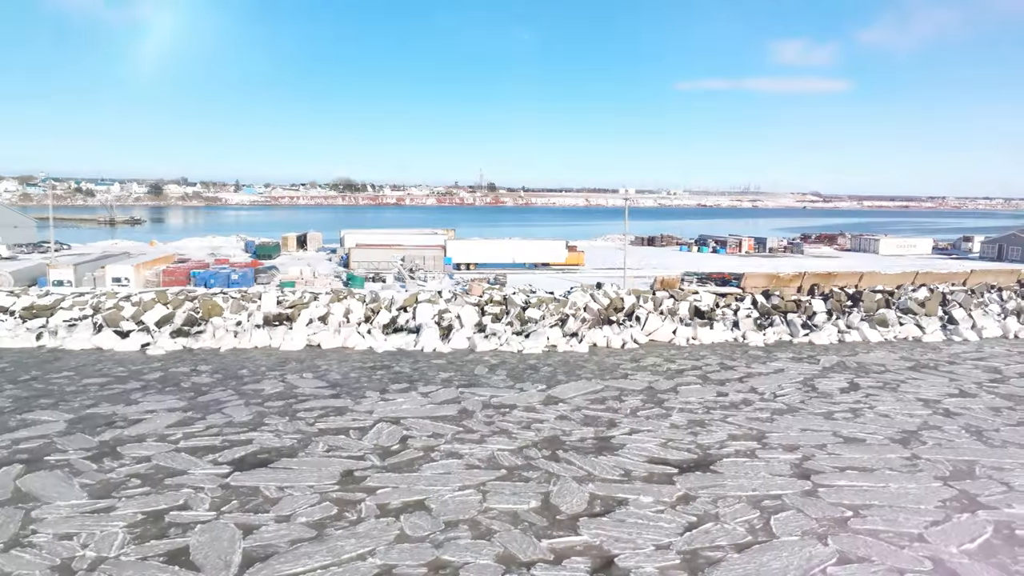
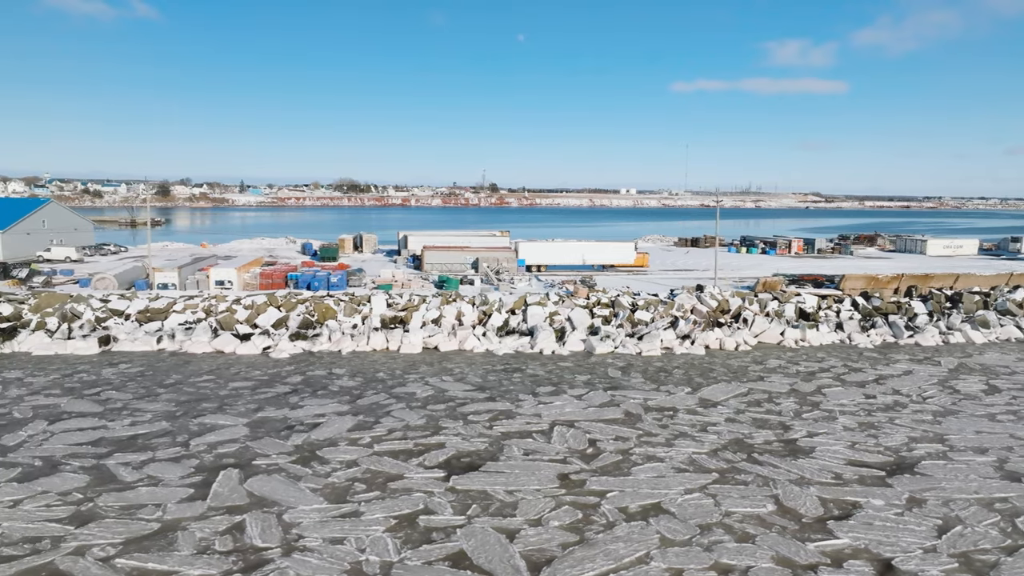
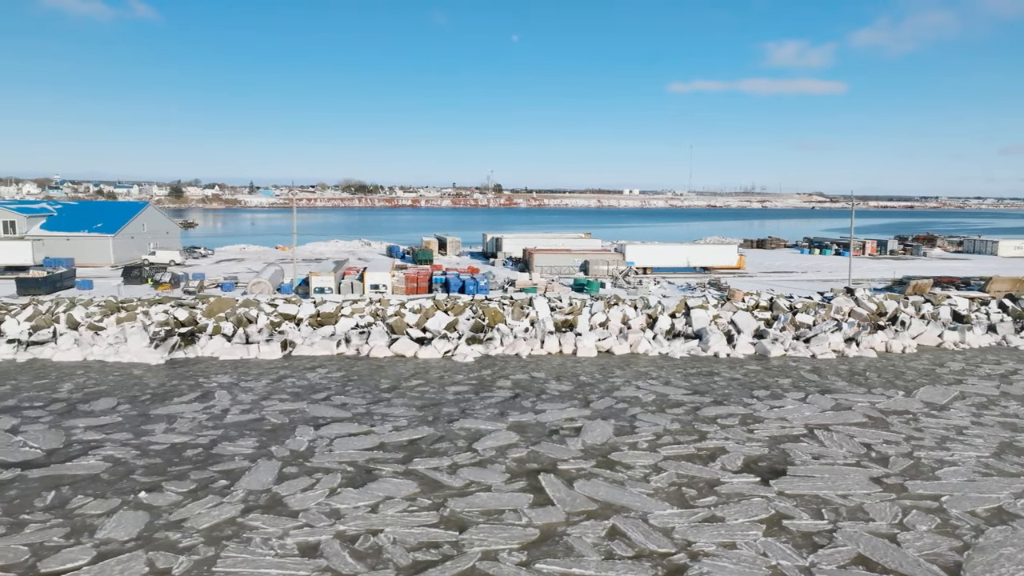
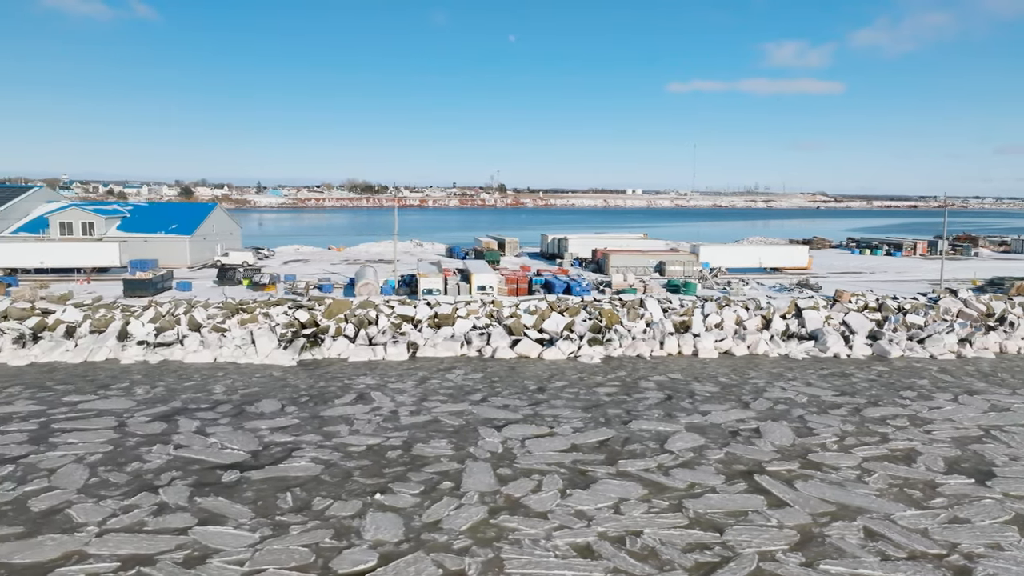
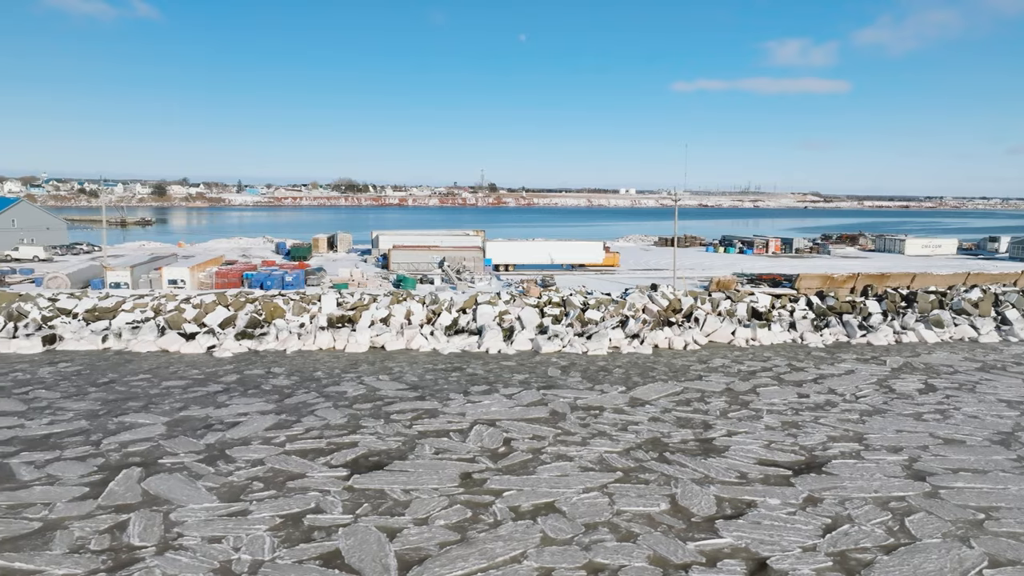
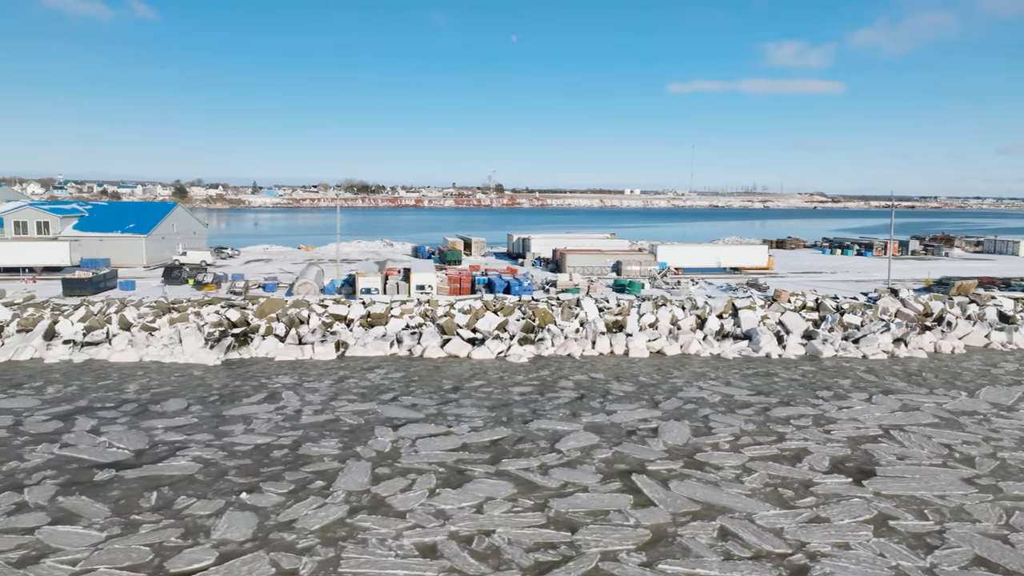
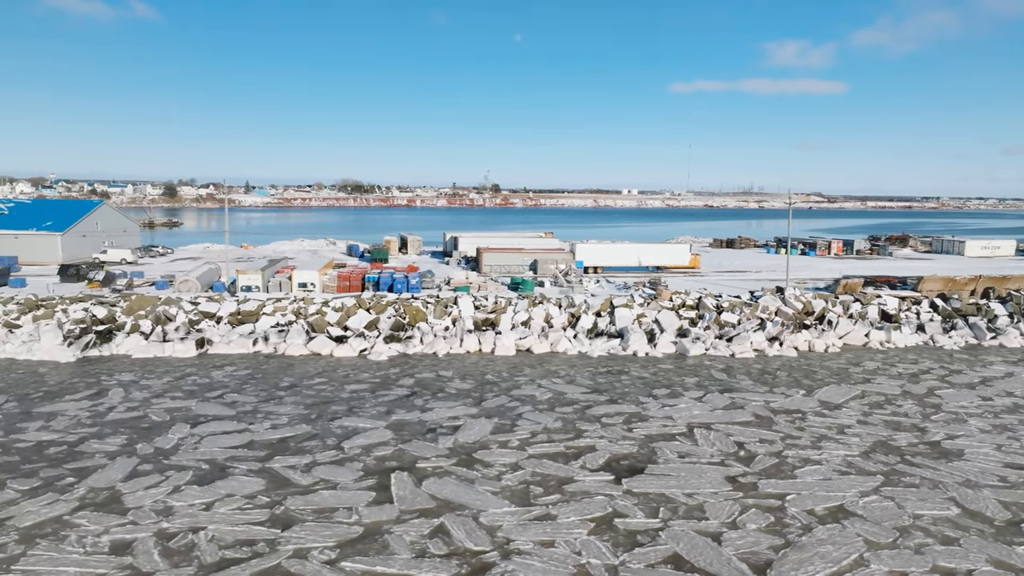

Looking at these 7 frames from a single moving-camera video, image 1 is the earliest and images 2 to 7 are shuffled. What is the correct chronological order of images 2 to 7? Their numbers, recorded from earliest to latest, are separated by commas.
5, 2, 7, 3, 6, 4
